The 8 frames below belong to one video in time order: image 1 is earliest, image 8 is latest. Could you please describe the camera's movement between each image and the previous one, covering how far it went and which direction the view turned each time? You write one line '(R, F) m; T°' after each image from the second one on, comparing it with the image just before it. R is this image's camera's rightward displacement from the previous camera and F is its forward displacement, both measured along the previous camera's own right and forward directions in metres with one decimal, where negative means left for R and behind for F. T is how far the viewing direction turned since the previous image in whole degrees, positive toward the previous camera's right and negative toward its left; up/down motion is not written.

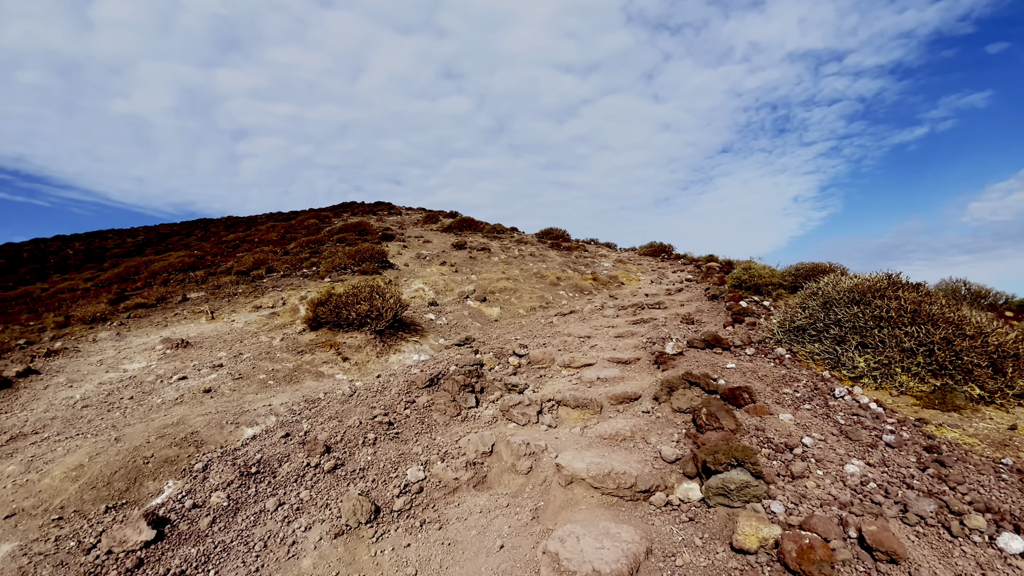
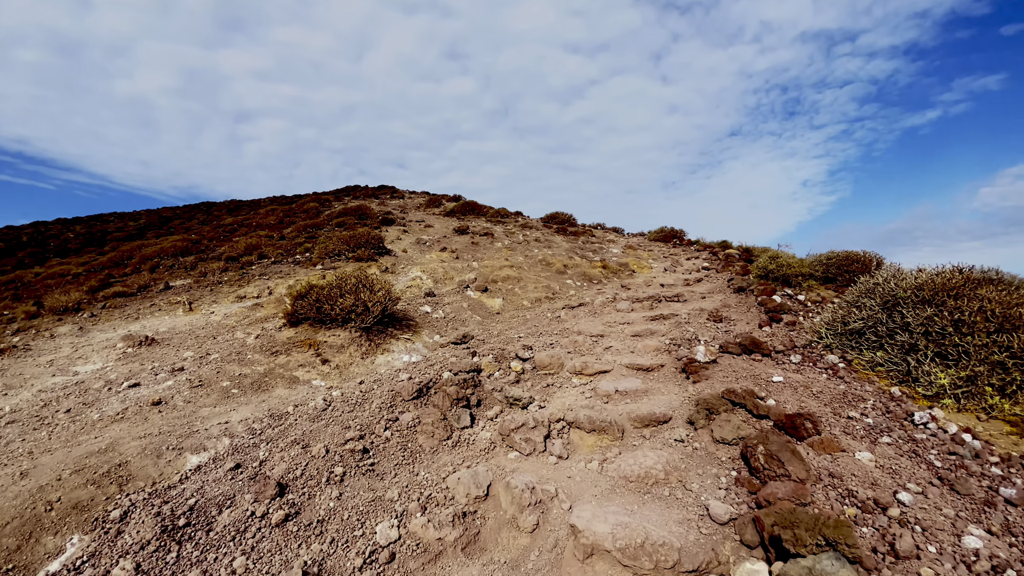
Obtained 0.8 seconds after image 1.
(0.0, +1.0) m; -1°
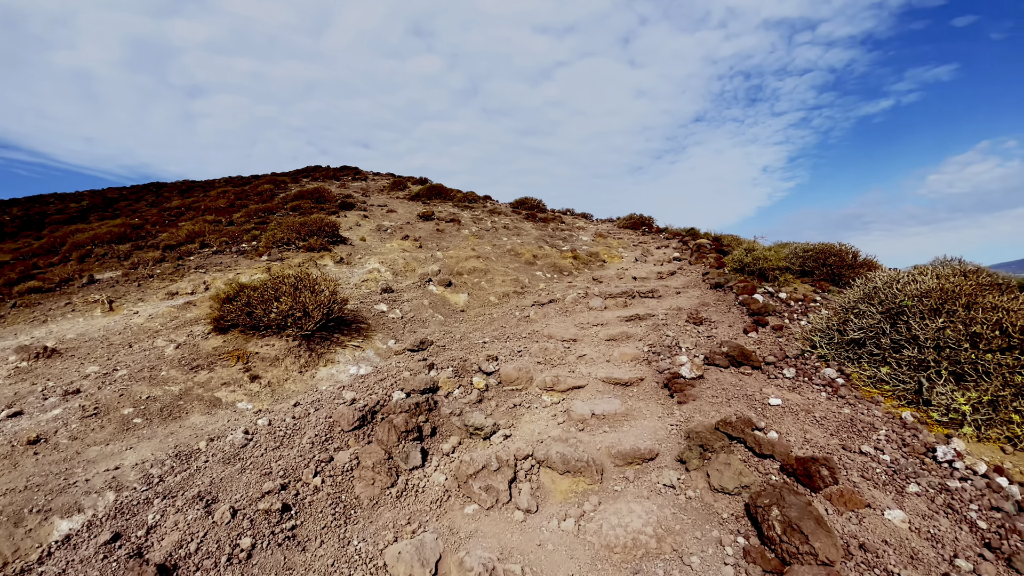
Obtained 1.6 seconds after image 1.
(+0.1, +0.8) m; +4°
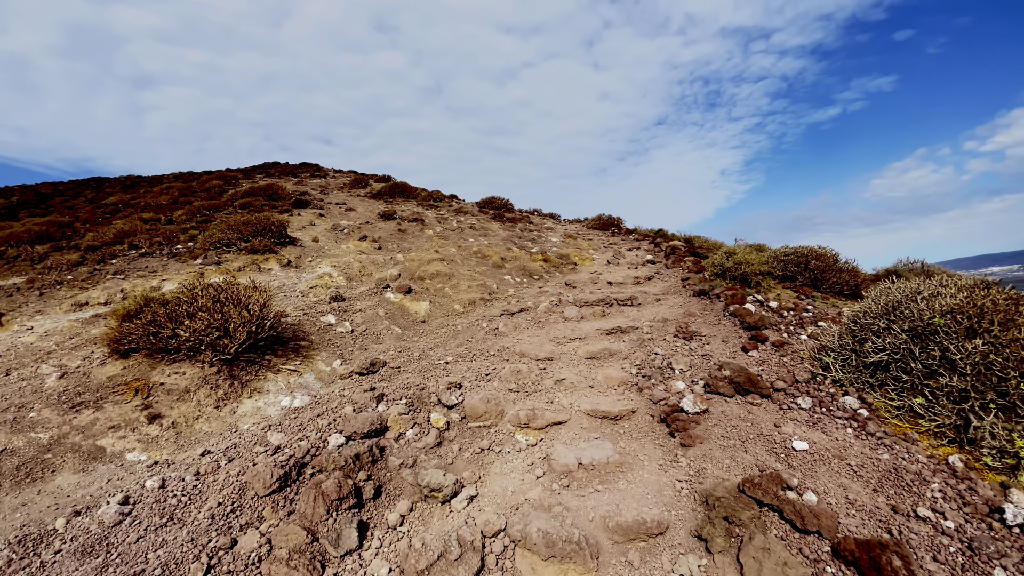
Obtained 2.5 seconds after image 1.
(0.0, +0.9) m; +4°
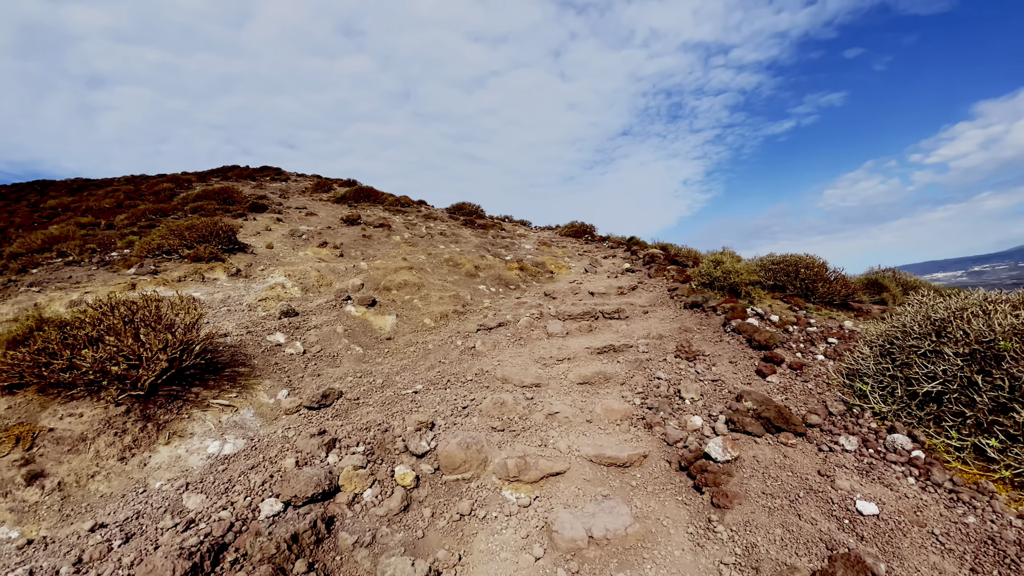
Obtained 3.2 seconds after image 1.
(-0.1, +0.9) m; +4°
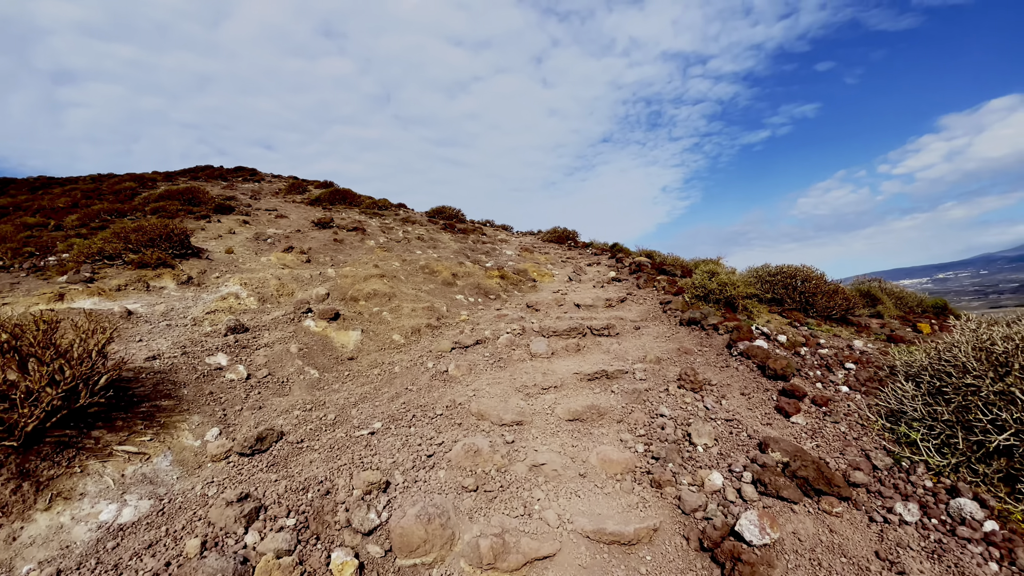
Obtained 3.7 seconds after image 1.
(0.0, +0.8) m; +2°
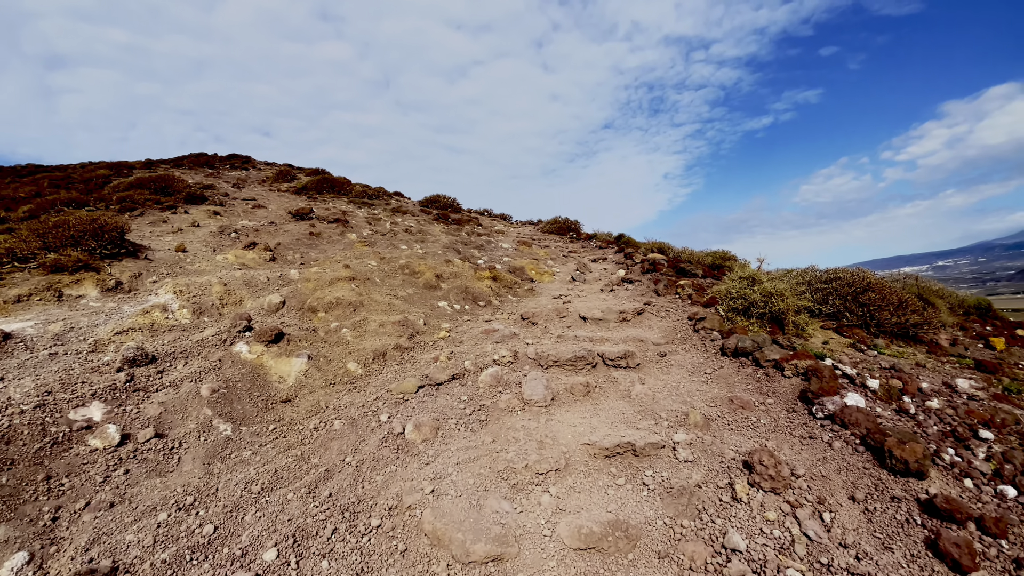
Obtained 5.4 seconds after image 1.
(+0.2, +1.7) m; 0°
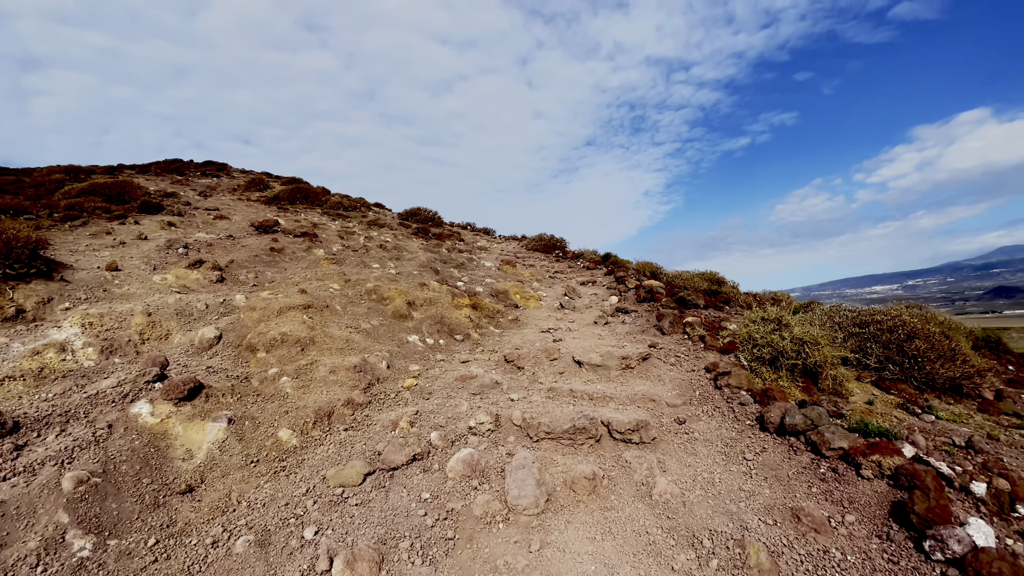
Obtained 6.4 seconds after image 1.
(0.0, +1.2) m; +2°
